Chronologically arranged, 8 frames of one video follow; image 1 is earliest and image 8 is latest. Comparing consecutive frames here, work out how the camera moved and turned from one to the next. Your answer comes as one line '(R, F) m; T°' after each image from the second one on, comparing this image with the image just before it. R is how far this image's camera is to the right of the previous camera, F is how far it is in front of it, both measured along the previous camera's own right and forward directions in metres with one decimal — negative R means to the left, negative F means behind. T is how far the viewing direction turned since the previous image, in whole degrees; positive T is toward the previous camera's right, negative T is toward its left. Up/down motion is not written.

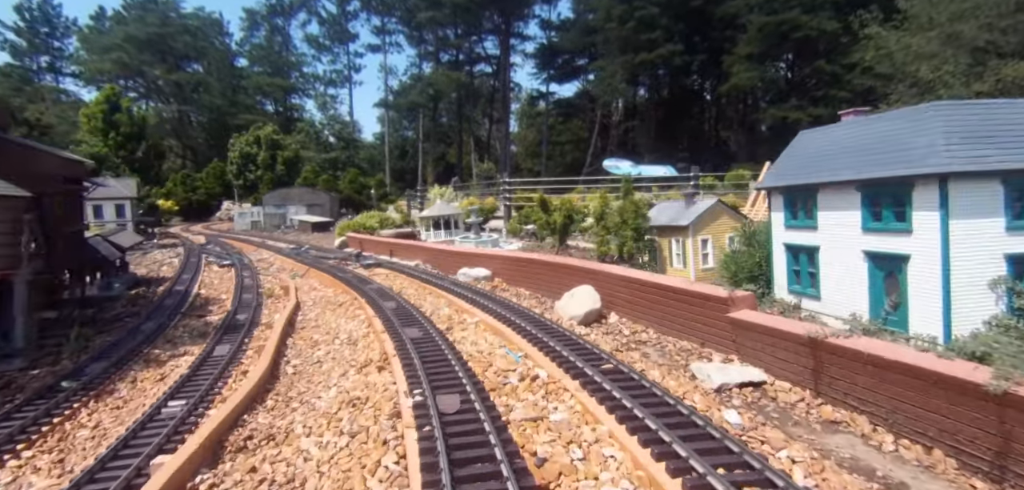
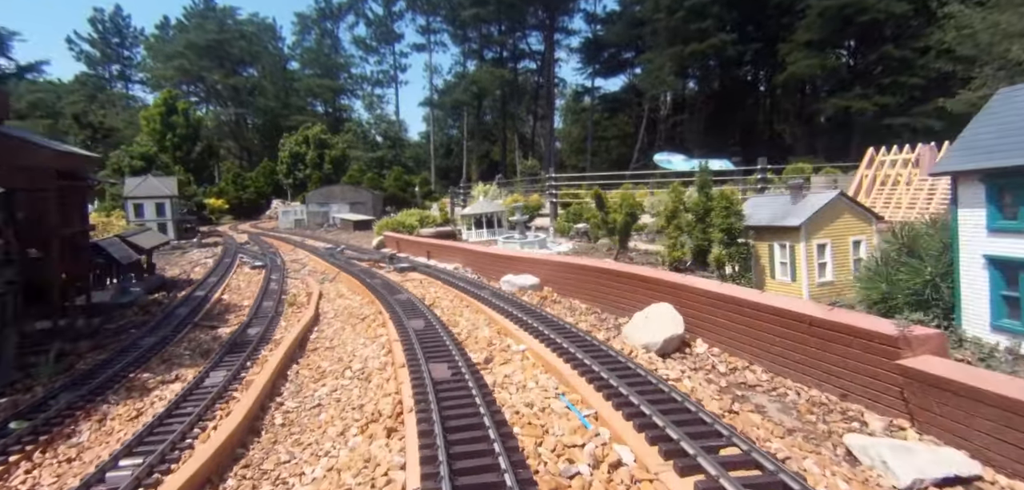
(0.0, +0.6) m; -5°
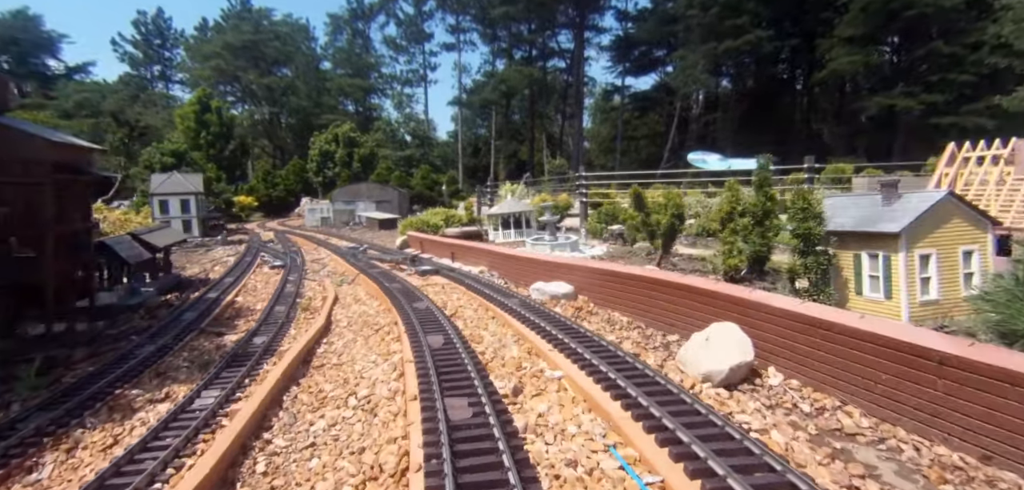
(0.0, +0.3) m; -3°
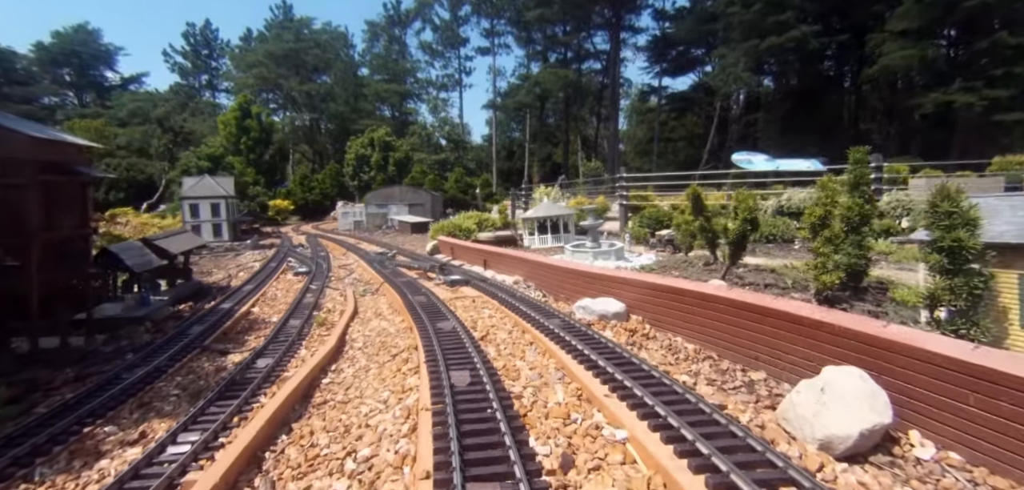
(0.0, +0.4) m; -4°
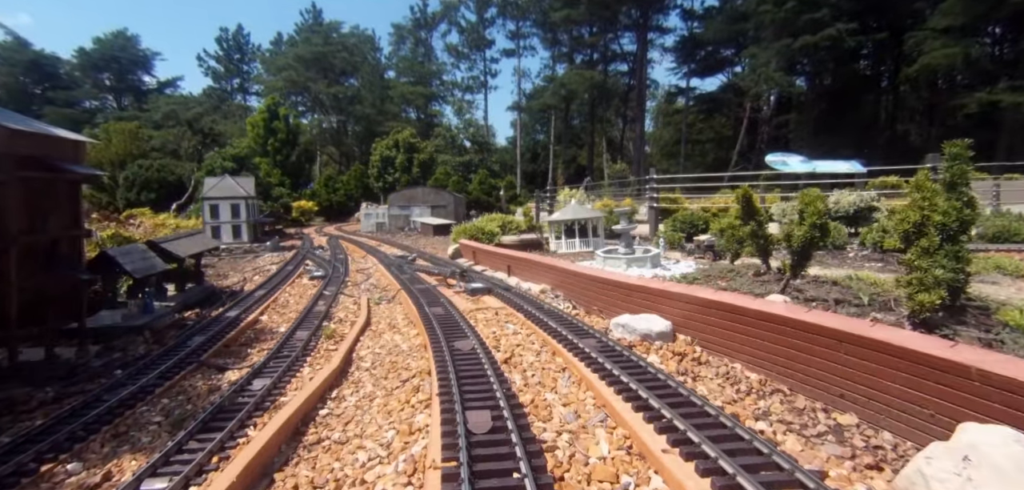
(0.0, +0.3) m; -3°
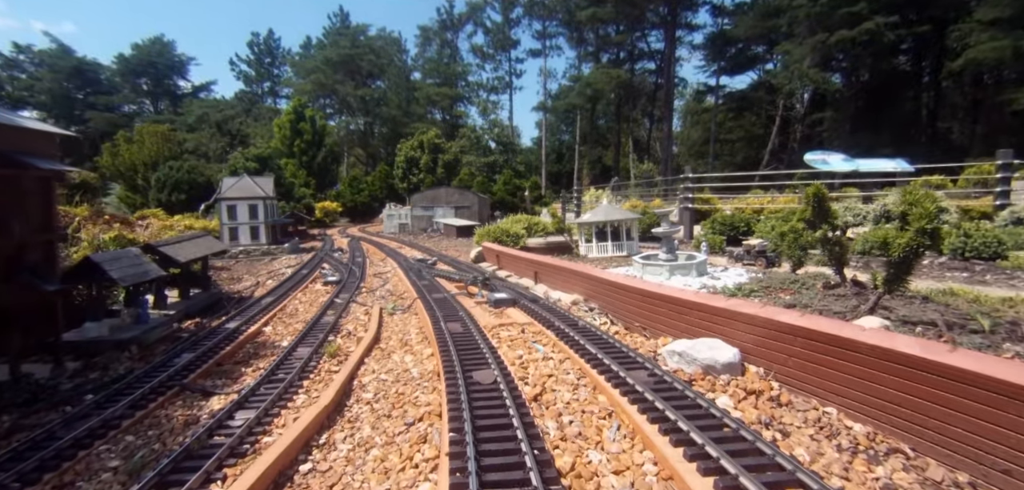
(0.0, +0.4) m; -3°
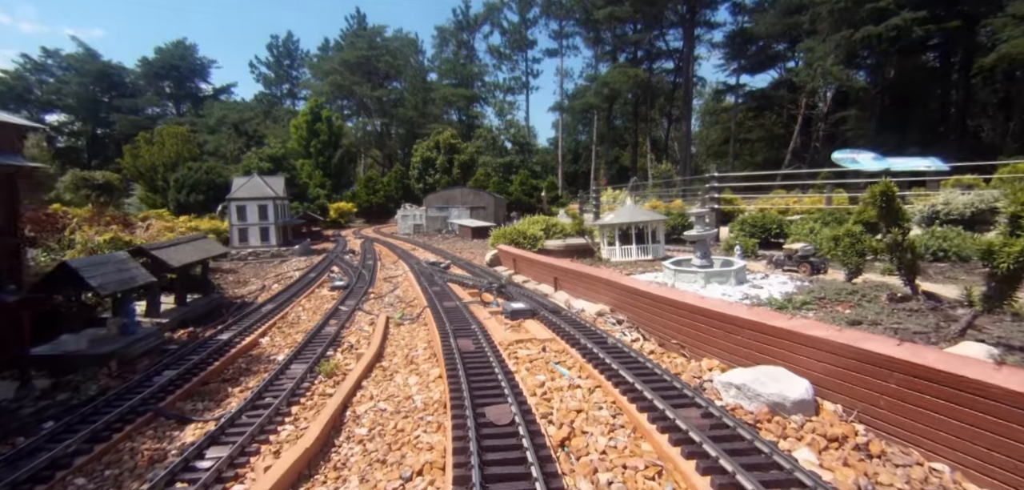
(0.0, +0.3) m; -2°
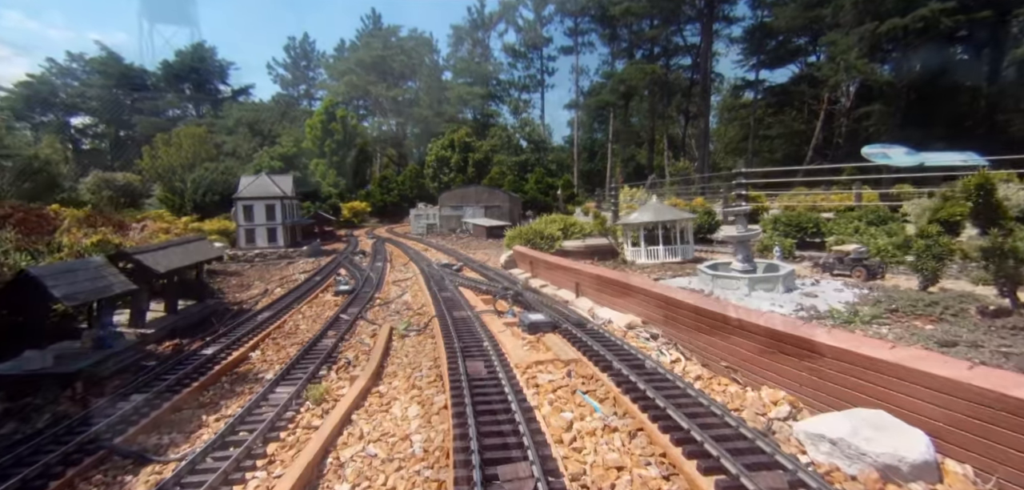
(0.0, +0.3) m; -2°
